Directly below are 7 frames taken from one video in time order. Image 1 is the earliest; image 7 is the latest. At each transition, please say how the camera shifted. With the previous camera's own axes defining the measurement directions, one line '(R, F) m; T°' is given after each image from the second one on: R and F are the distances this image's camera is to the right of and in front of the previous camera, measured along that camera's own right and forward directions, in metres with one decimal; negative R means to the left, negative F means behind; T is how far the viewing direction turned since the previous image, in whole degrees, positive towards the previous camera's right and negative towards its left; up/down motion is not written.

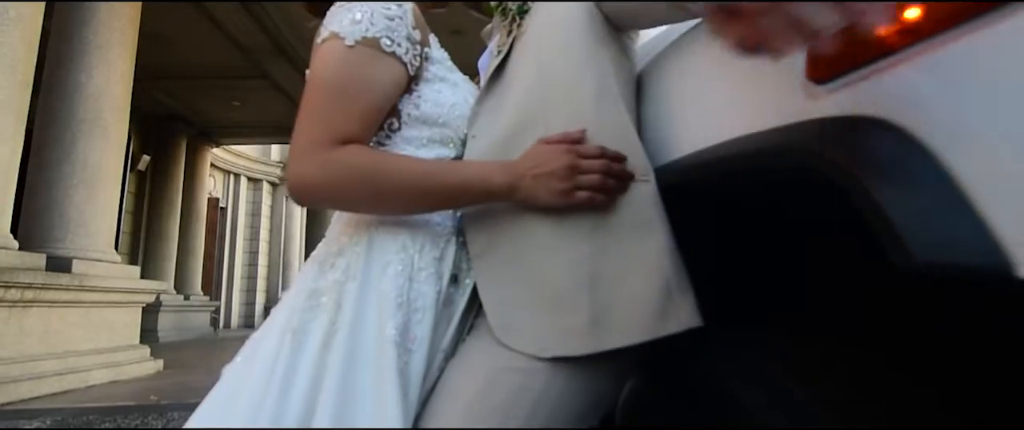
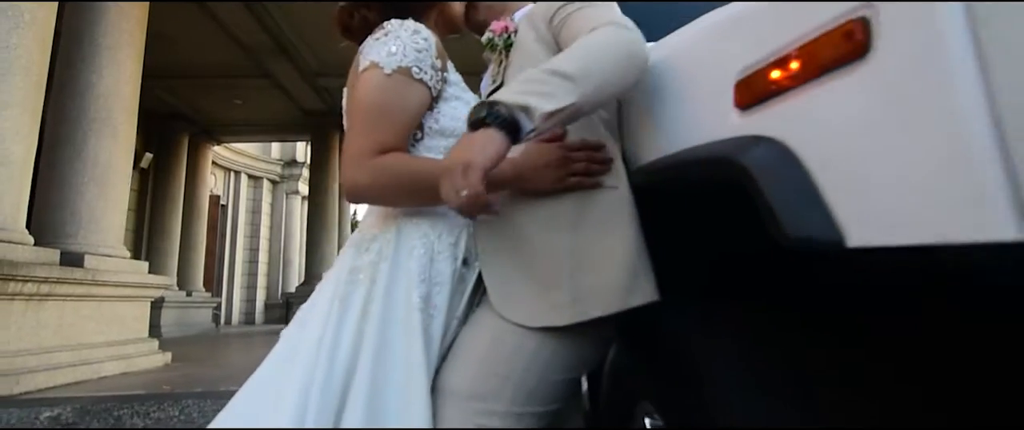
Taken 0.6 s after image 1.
(0.0, -0.2) m; 0°
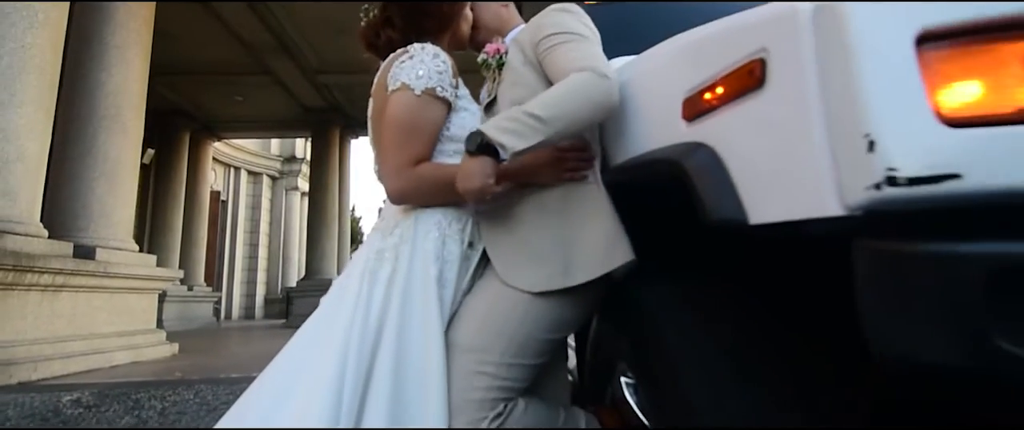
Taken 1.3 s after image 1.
(0.0, -0.2) m; 0°
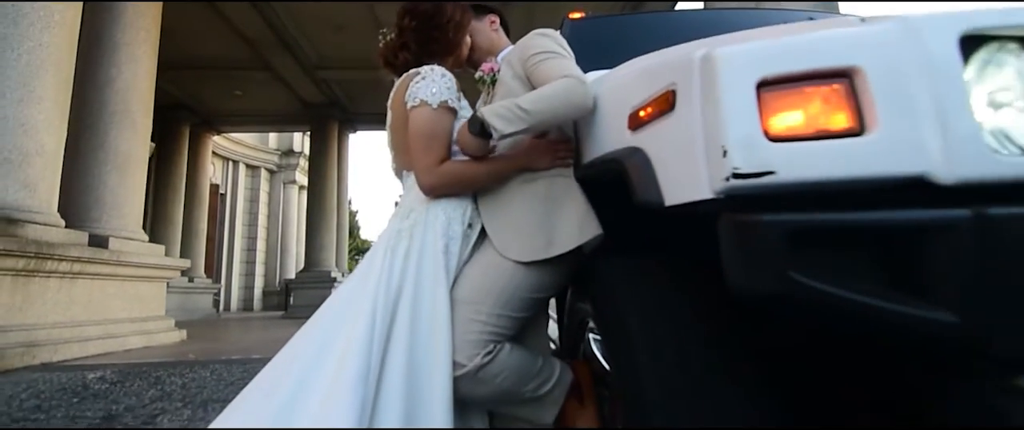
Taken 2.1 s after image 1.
(0.0, -0.3) m; 0°
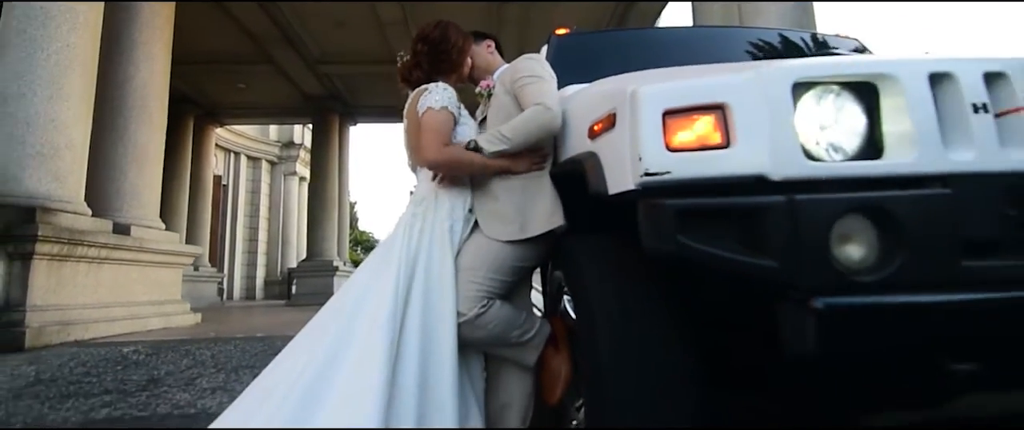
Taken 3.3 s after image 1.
(0.0, -0.4) m; 0°
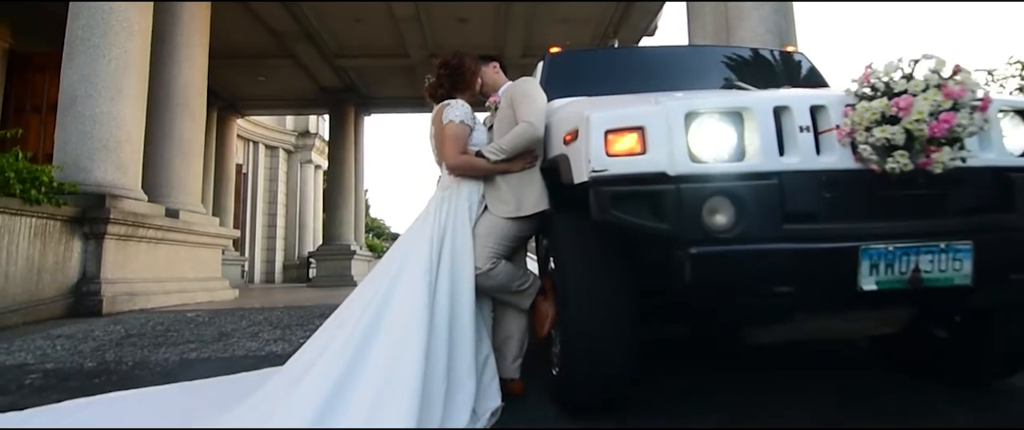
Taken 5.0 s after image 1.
(0.0, -0.7) m; -1°
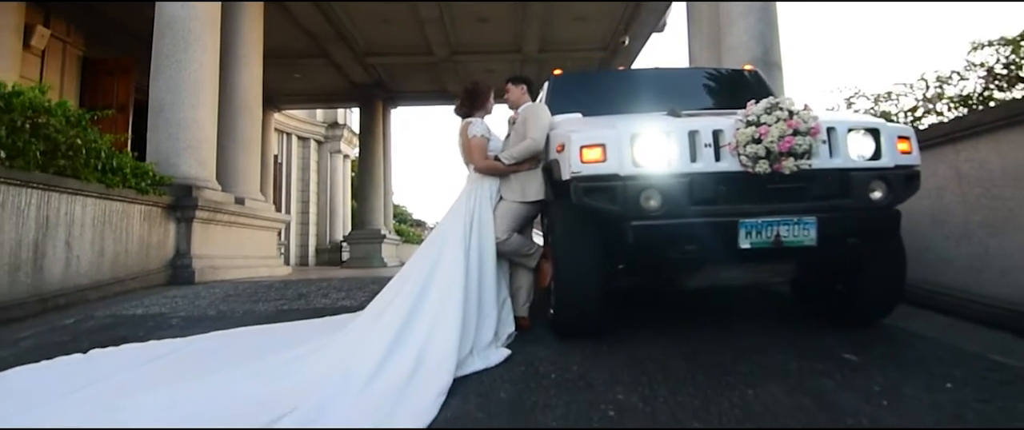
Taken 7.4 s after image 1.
(+0.1, -1.1) m; -2°
